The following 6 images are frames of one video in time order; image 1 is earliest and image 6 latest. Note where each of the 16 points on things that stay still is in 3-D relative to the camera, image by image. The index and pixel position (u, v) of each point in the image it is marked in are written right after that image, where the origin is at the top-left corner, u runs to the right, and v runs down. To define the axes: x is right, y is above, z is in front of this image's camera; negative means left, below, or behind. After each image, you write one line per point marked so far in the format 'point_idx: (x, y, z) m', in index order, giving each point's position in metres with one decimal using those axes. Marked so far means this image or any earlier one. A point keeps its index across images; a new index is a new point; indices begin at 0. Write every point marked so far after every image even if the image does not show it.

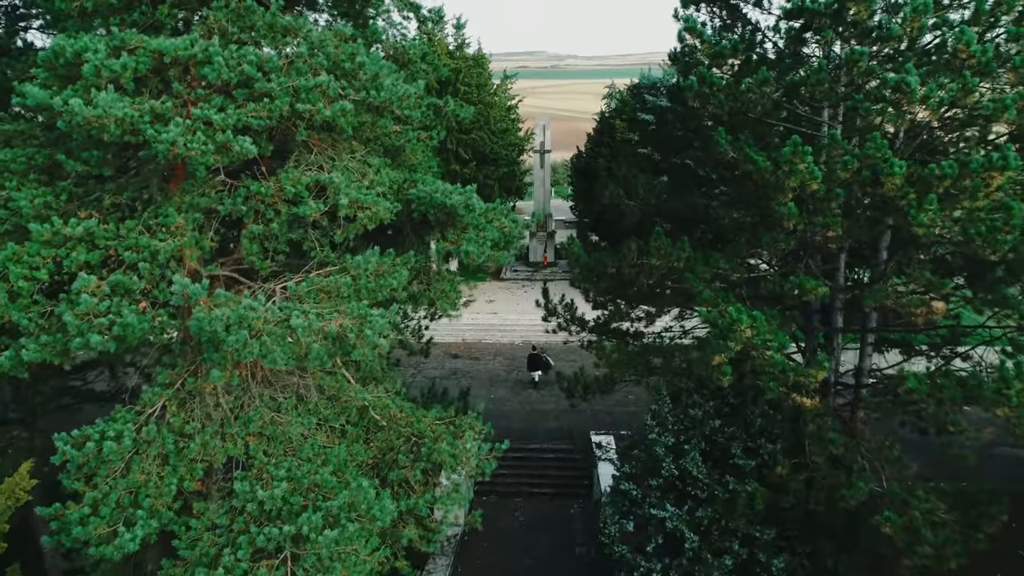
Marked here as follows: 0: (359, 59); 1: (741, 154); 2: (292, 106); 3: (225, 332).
0: (-1.5, +2.3, +7.5) m
1: (+3.2, +1.8, +10.2) m
2: (-2.1, +1.7, +7.2) m
3: (-2.4, -0.4, +6.2) m
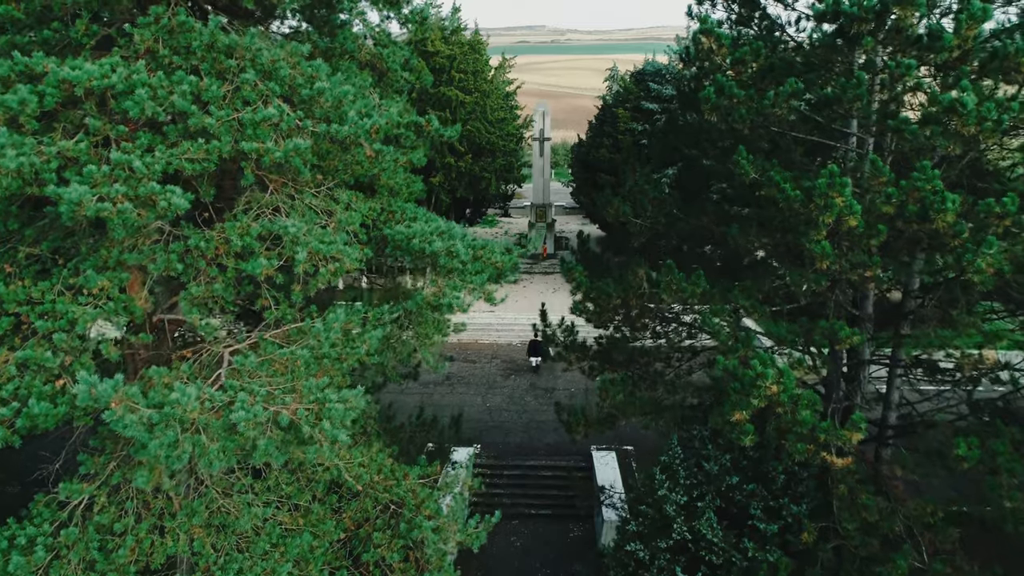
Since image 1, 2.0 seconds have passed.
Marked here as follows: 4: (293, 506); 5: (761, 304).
0: (-1.6, +1.7, +6.3) m
1: (+3.1, +1.4, +9.0) m
2: (-2.2, +1.1, +6.0) m
3: (-2.5, -1.0, +5.0) m
4: (-2.1, -2.1, +7.2) m
5: (+3.1, -0.2, +9.2) m
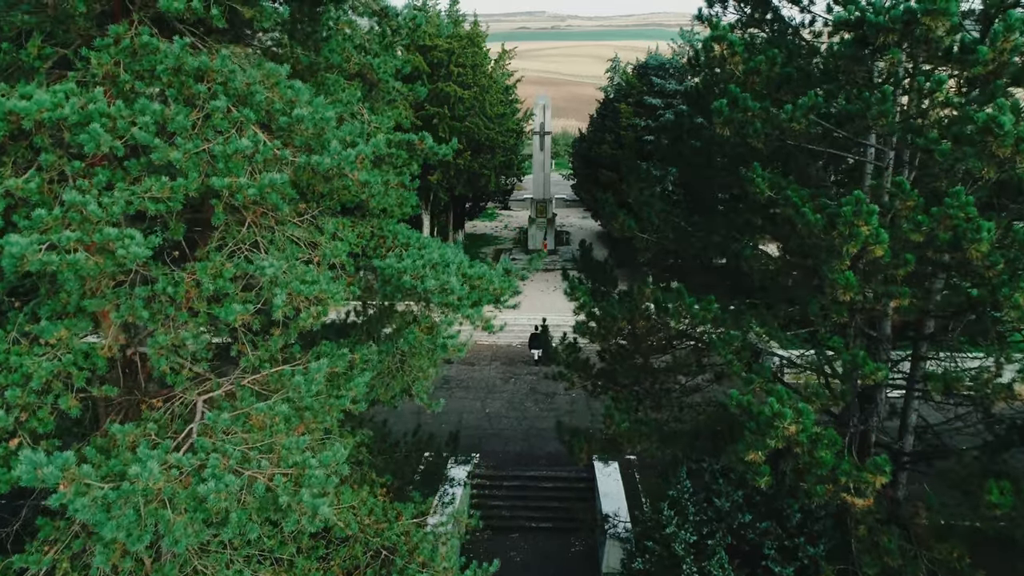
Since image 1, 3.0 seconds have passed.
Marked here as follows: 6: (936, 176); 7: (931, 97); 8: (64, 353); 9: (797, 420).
0: (-1.6, +1.4, +5.7) m
1: (+3.1, +1.0, +8.4) m
2: (-2.2, +0.8, +5.4) m
3: (-2.5, -1.4, +4.5) m
4: (-2.1, -2.5, +6.7) m
5: (+3.1, -0.5, +8.6) m
6: (+4.5, +1.2, +7.9) m
7: (+4.2, +1.9, +7.4) m
8: (-3.2, -0.5, +5.3) m
9: (+2.9, -1.3, +7.4) m
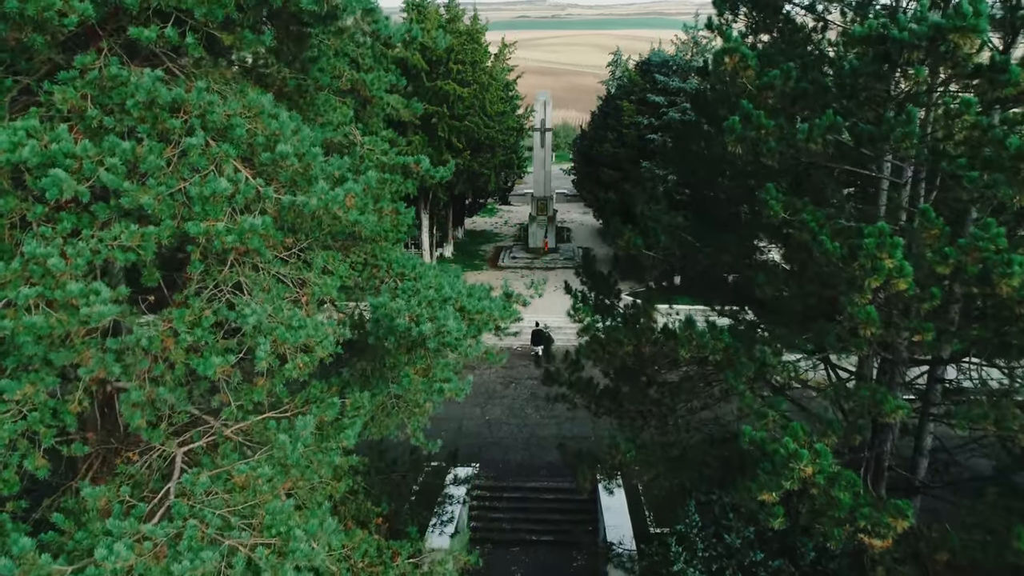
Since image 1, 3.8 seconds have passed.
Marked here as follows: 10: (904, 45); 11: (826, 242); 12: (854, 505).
0: (-1.6, +1.0, +5.3) m
1: (+3.1, +0.7, +8.0) m
2: (-2.2, +0.4, +5.0) m
3: (-2.5, -1.7, +4.1) m
4: (-2.1, -2.8, +6.3) m
5: (+3.1, -0.8, +8.2) m
6: (+4.5, +0.9, +7.5) m
7: (+4.2, +1.6, +7.0) m
8: (-3.2, -0.8, +4.9) m
9: (+2.9, -1.6, +7.1) m
10: (+3.8, +2.3, +7.2) m
11: (+3.0, +0.4, +7.0) m
12: (+3.3, -2.1, +7.2) m
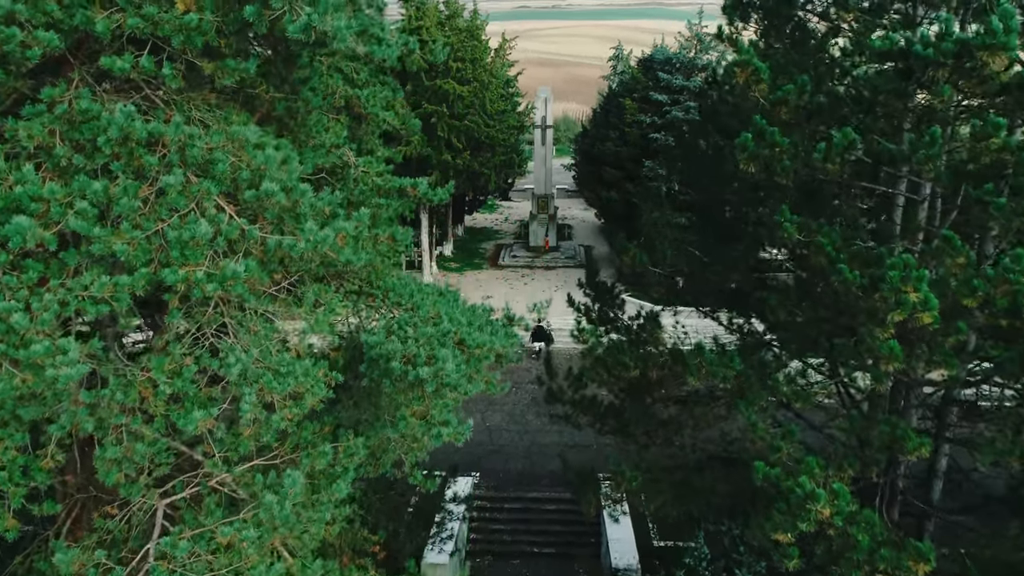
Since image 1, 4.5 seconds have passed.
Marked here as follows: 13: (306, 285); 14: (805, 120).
0: (-1.6, +0.7, +4.9) m
1: (+3.1, +0.5, +7.6) m
2: (-2.2, +0.1, +4.6) m
3: (-2.4, -2.1, +3.8) m
4: (-2.1, -3.1, +6.0) m
5: (+3.1, -1.1, +7.9) m
6: (+4.6, +0.6, +7.1) m
7: (+4.2, +1.3, +6.6) m
8: (-3.2, -1.1, +4.6) m
9: (+2.9, -1.9, +6.7) m
10: (+3.8, +2.1, +6.8) m
11: (+3.0, +0.2, +6.7) m
12: (+3.3, -2.4, +6.9) m
13: (-1.7, 0.0, +6.0) m
14: (+3.2, +1.8, +8.1) m
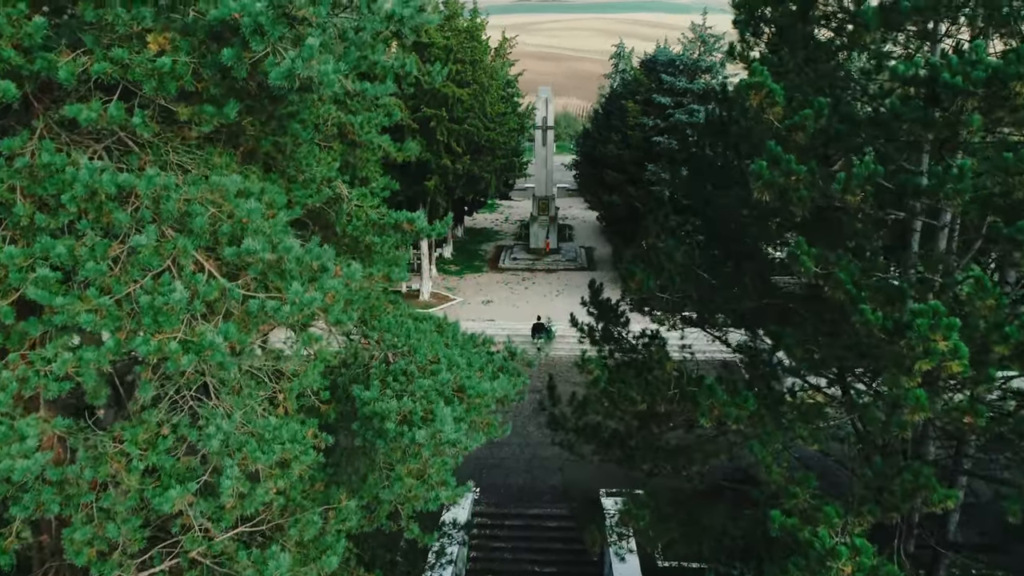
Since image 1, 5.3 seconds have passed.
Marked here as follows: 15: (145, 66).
0: (-1.6, +0.3, +4.5) m
1: (+3.1, +0.1, +7.2) m
2: (-2.2, -0.3, +4.2) m
3: (-2.4, -2.5, +3.4) m
4: (-2.1, -3.5, +5.7) m
5: (+3.1, -1.4, +7.5) m
6: (+4.6, +0.2, +6.7) m
7: (+4.3, +0.9, +6.2) m
8: (-3.2, -1.5, +4.2) m
9: (+2.9, -2.3, +6.4) m
10: (+3.8, +1.7, +6.4) m
11: (+3.0, -0.2, +6.3) m
12: (+3.3, -2.8, +6.5) m
13: (-1.7, -0.4, +5.6) m
14: (+3.2, +1.5, +7.7) m
15: (-2.1, +1.3, +4.3) m
